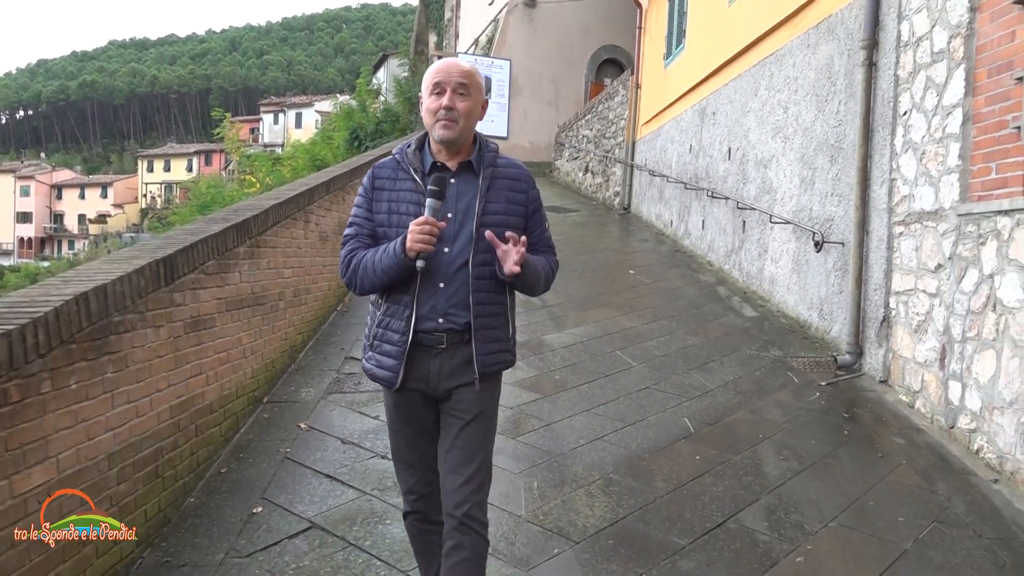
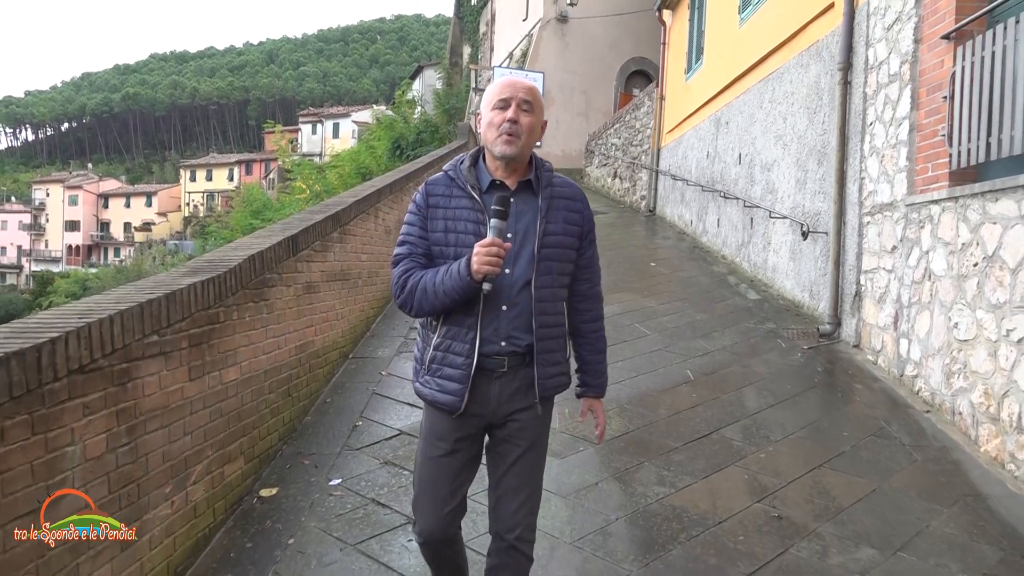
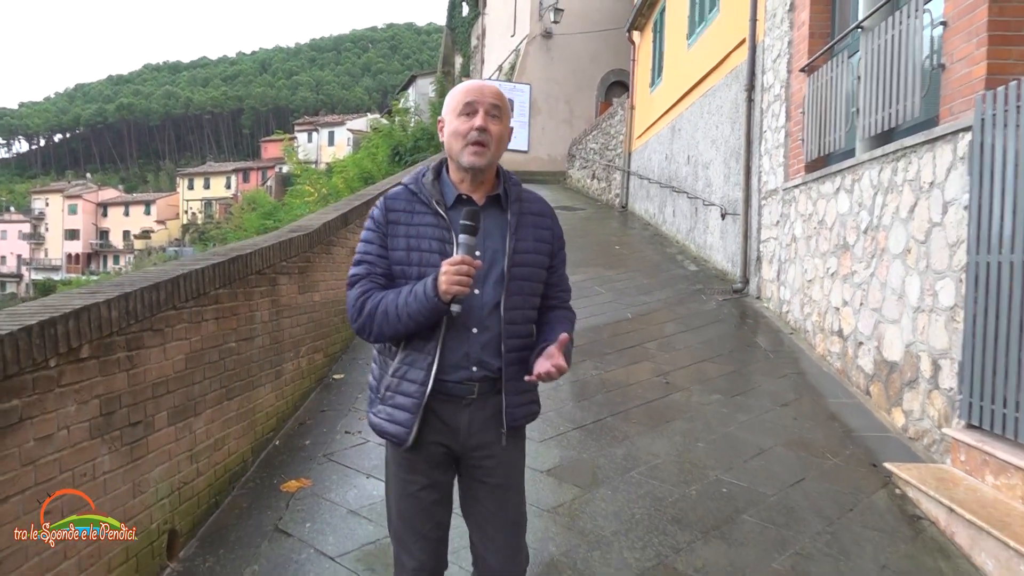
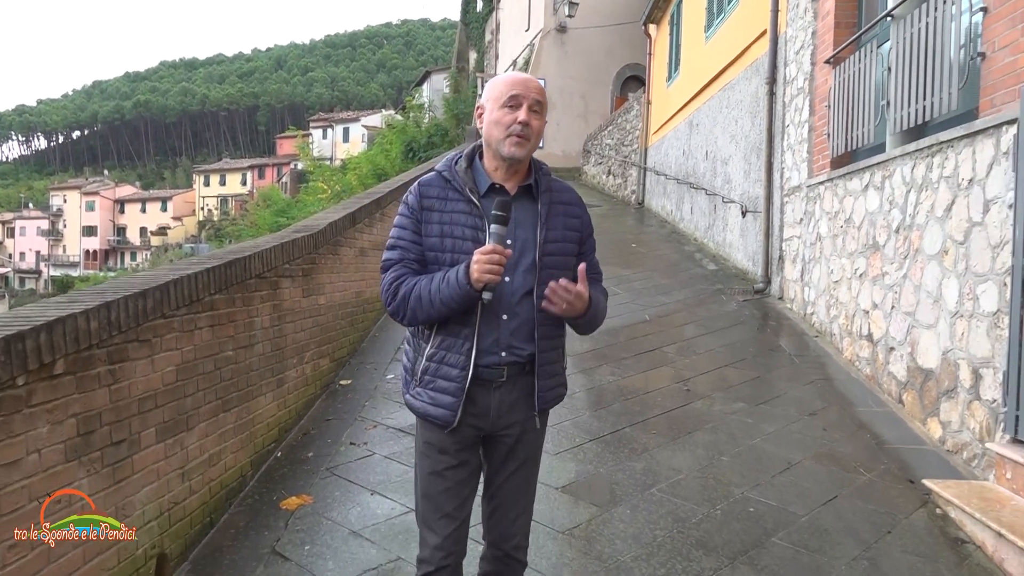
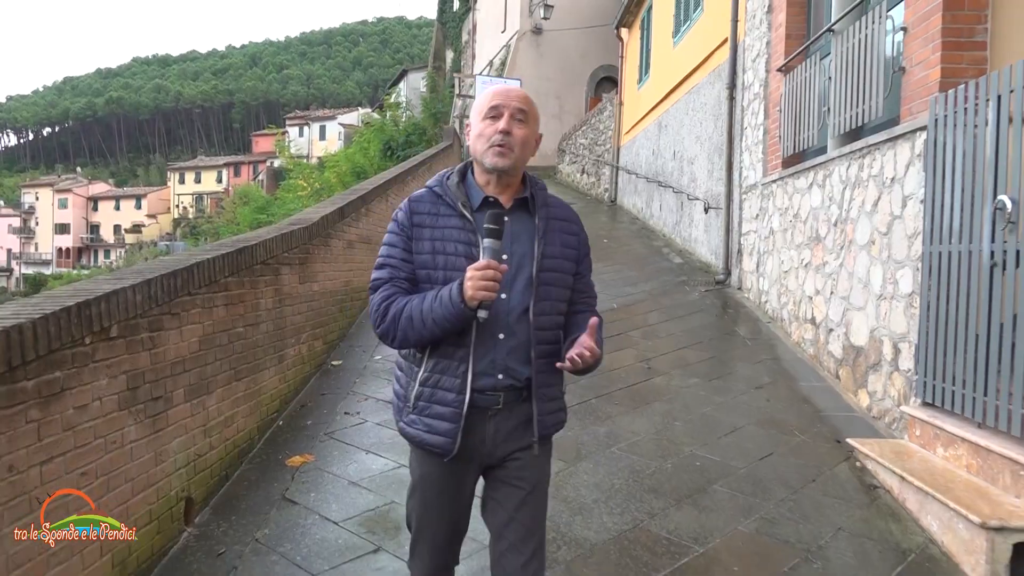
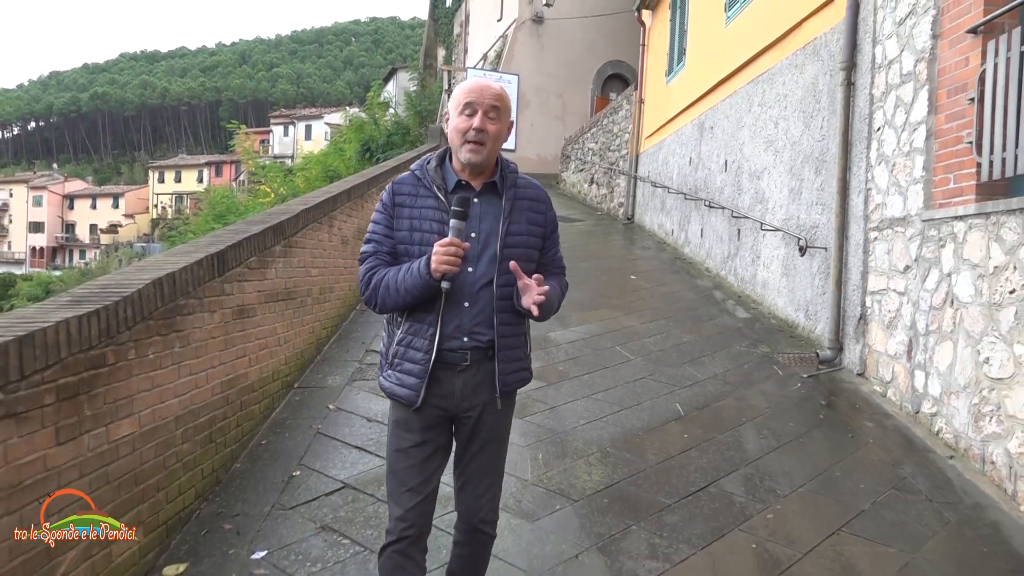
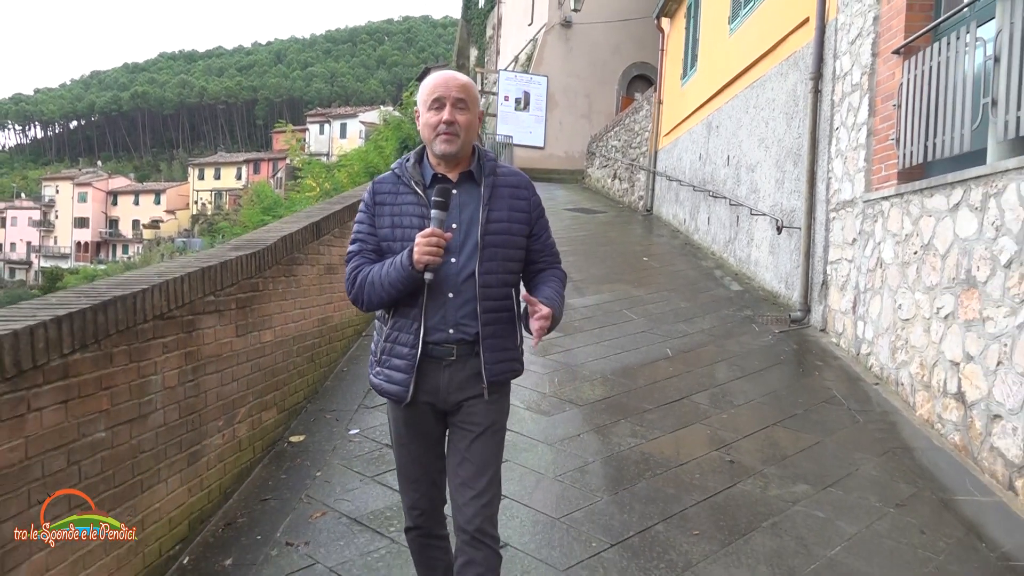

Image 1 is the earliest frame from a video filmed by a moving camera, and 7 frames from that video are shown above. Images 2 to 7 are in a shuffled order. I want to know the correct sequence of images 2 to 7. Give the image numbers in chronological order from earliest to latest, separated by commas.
6, 2, 7, 4, 3, 5
